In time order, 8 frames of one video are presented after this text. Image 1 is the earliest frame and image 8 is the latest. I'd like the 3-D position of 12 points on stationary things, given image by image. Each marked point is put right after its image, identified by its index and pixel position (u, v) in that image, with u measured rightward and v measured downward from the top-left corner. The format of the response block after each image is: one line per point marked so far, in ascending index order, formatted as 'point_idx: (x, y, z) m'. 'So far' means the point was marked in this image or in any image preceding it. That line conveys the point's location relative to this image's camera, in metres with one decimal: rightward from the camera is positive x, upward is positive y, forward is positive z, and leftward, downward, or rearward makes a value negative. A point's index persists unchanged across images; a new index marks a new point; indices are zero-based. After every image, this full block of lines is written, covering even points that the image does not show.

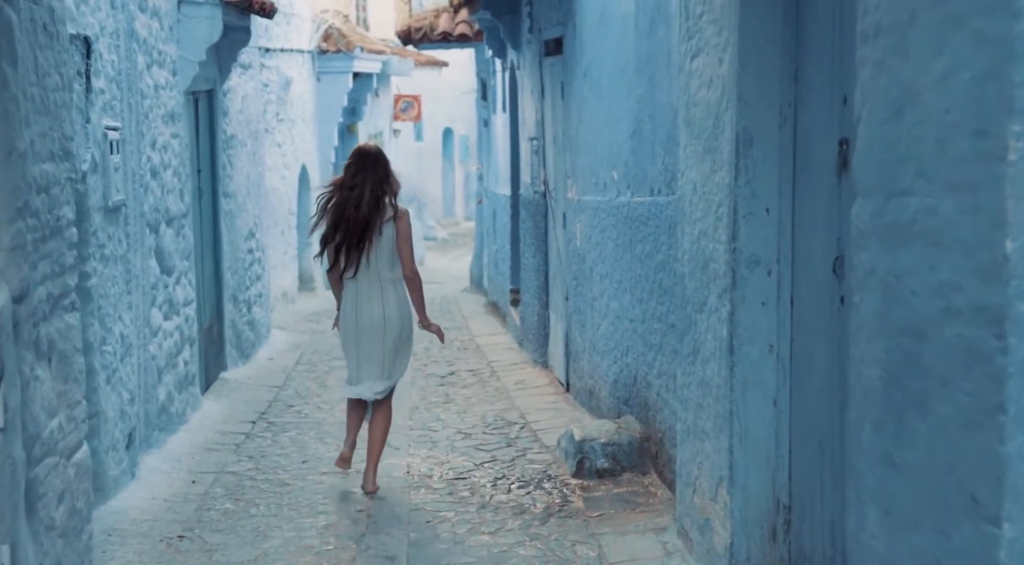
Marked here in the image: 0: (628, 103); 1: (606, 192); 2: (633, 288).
0: (+0.6, +0.9, +6.8) m
1: (+0.5, +0.5, +7.5) m
2: (+0.6, 0.0, +6.8) m
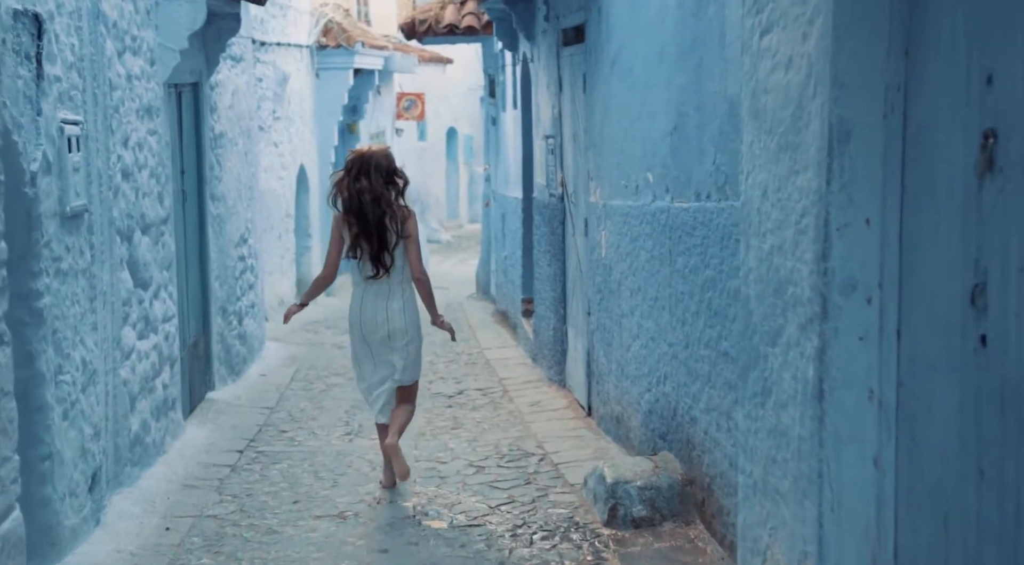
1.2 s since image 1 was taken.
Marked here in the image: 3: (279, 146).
0: (+0.7, +0.8, +5.9) m
1: (+0.6, +0.4, +6.6) m
2: (+0.7, -0.1, +5.9) m
3: (-2.8, +1.6, +16.3) m
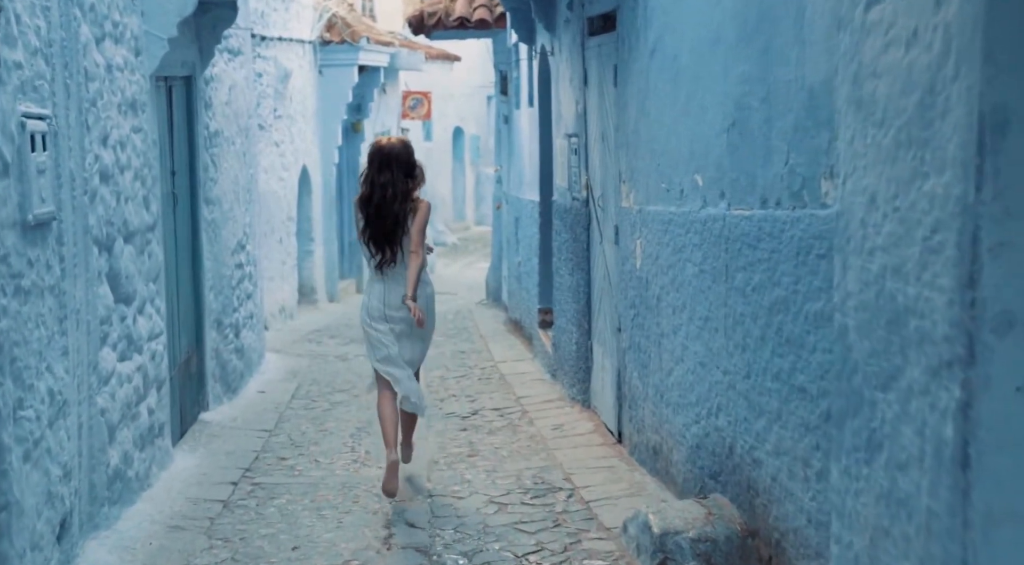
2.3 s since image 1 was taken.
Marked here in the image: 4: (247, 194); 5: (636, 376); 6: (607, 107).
0: (+0.8, +0.7, +5.2) m
1: (+0.7, +0.3, +5.9) m
2: (+0.8, -0.2, +5.1) m
3: (-2.6, +1.5, +15.5) m
4: (-2.2, +0.7, +11.3) m
5: (+0.6, -0.5, +7.1) m
6: (+0.5, +1.0, +7.8) m
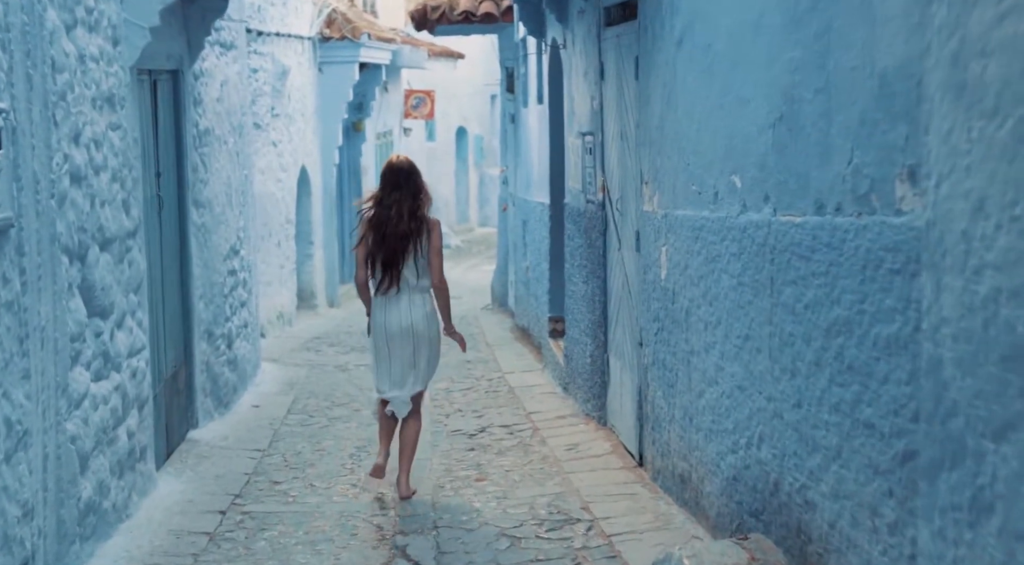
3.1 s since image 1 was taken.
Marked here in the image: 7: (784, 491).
0: (+0.8, +0.7, +4.6) m
1: (+0.8, +0.3, +5.3) m
2: (+0.9, -0.2, +4.5) m
3: (-2.5, +1.5, +14.9) m
4: (-2.1, +0.7, +10.8) m
5: (+0.7, -0.5, +6.5) m
6: (+0.6, +0.9, +7.2) m
7: (+0.9, -0.7, +4.5) m
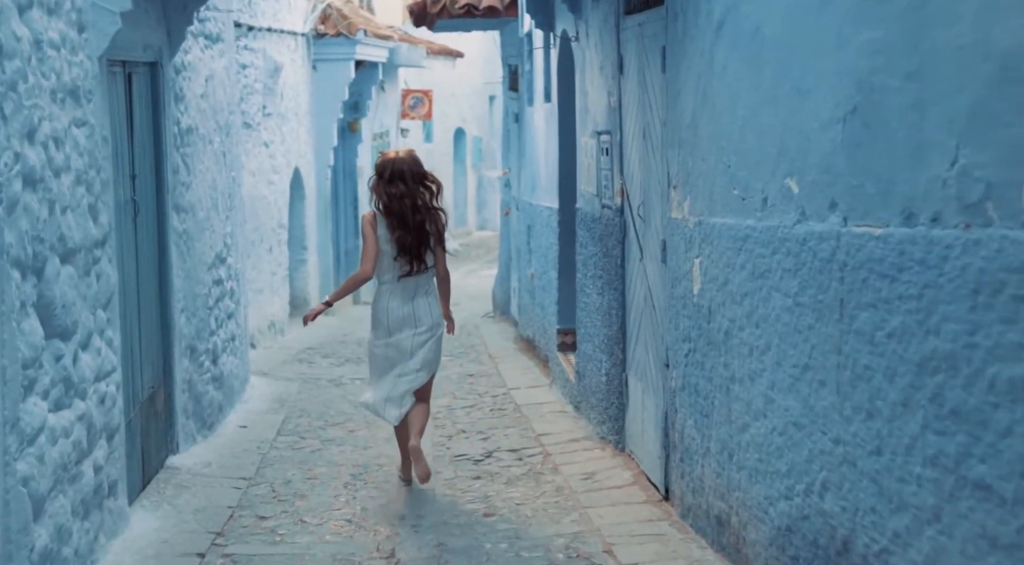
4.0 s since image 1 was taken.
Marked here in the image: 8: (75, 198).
0: (+0.9, +0.6, +3.9) m
1: (+0.8, +0.2, +4.6) m
2: (+0.9, -0.3, +3.8) m
3: (-2.5, +1.4, +14.2) m
4: (-2.1, +0.6, +10.1) m
5: (+0.8, -0.6, +5.8) m
6: (+0.7, +0.9, +6.5) m
7: (+1.0, -0.7, +3.8) m
8: (-1.8, +0.3, +5.5) m
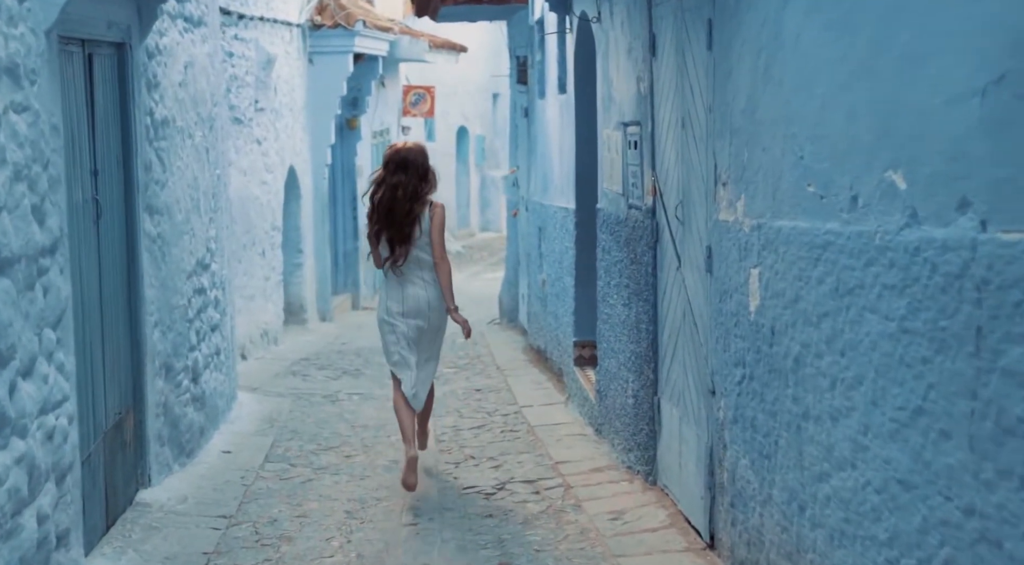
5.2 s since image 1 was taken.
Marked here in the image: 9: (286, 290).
0: (+1.0, +0.6, +3.0) m
1: (+0.9, +0.2, +3.7) m
2: (+1.0, -0.3, +2.9) m
3: (-2.4, +1.4, +13.3) m
4: (-2.0, +0.6, +9.2) m
5: (+0.8, -0.6, +4.9) m
6: (+0.7, +0.8, +5.6) m
7: (+1.0, -0.8, +2.9) m
8: (-1.7, +0.3, +4.6) m
9: (-2.5, -0.1, +14.9) m
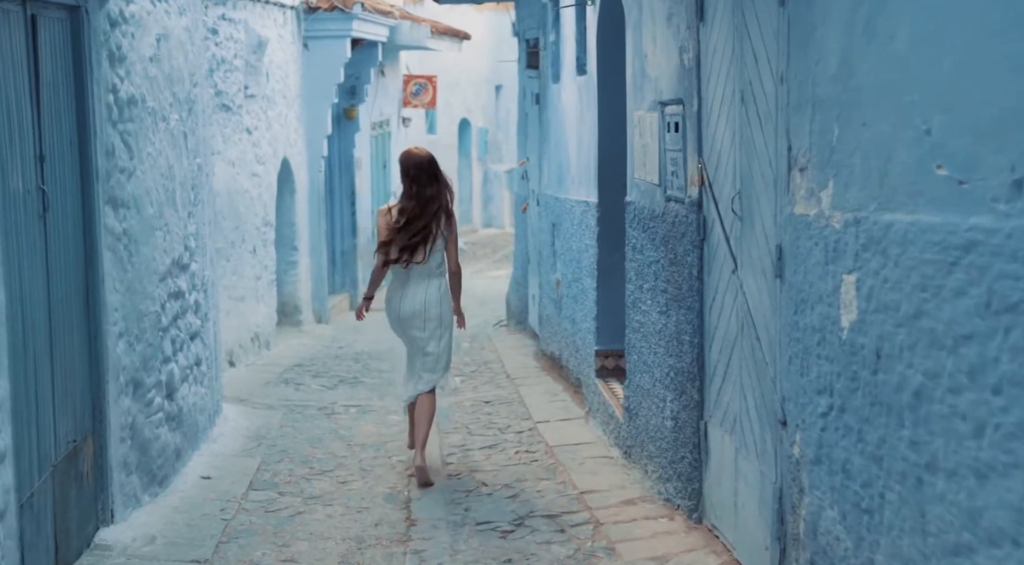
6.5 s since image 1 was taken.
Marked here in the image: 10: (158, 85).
0: (+1.1, +0.5, +2.0) m
1: (+1.0, +0.2, +2.7) m
2: (+1.1, -0.4, +1.9) m
3: (-2.3, +1.4, +12.4) m
4: (-1.9, +0.5, +8.2) m
5: (+0.9, -0.7, +3.9) m
6: (+0.8, +0.8, +4.6) m
7: (+1.1, -0.8, +1.9) m
8: (-1.6, +0.3, +3.6) m
9: (-2.4, -0.1, +14.0) m
10: (-1.8, +1.0, +7.1) m
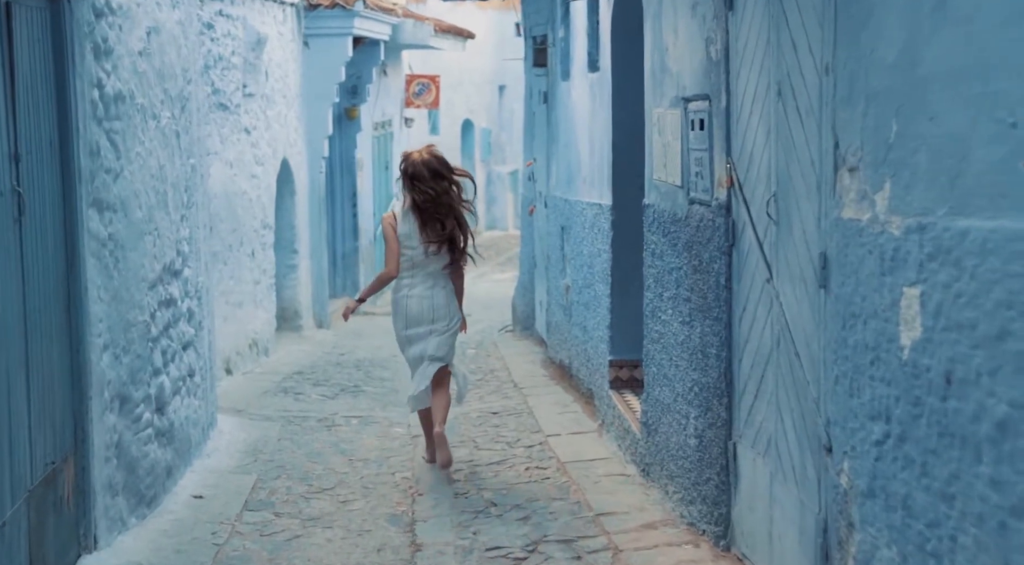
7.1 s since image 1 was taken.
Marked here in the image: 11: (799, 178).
0: (+1.1, +0.5, +1.6) m
1: (+1.1, +0.1, +2.3) m
2: (+1.1, -0.4, +1.5) m
3: (-2.3, +1.3, +12.0) m
4: (-1.9, +0.5, +7.8) m
5: (+1.0, -0.7, +3.5) m
6: (+0.9, +0.8, +4.2) m
7: (+1.2, -0.9, +1.5) m
8: (-1.5, +0.2, +3.2) m
9: (-2.3, -0.1, +13.5) m
10: (-1.8, +1.0, +6.7) m
11: (+0.9, +0.3, +4.3) m
